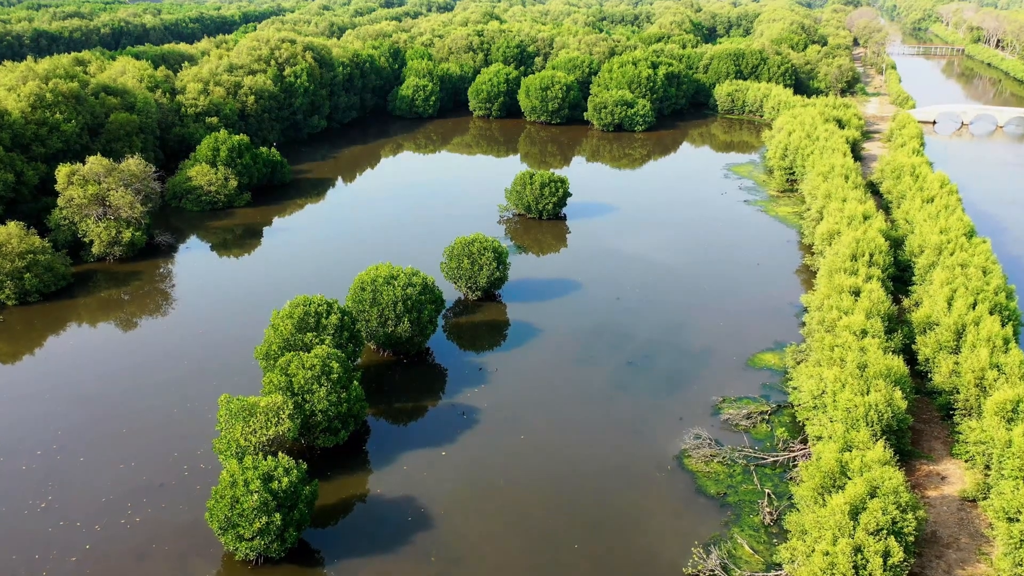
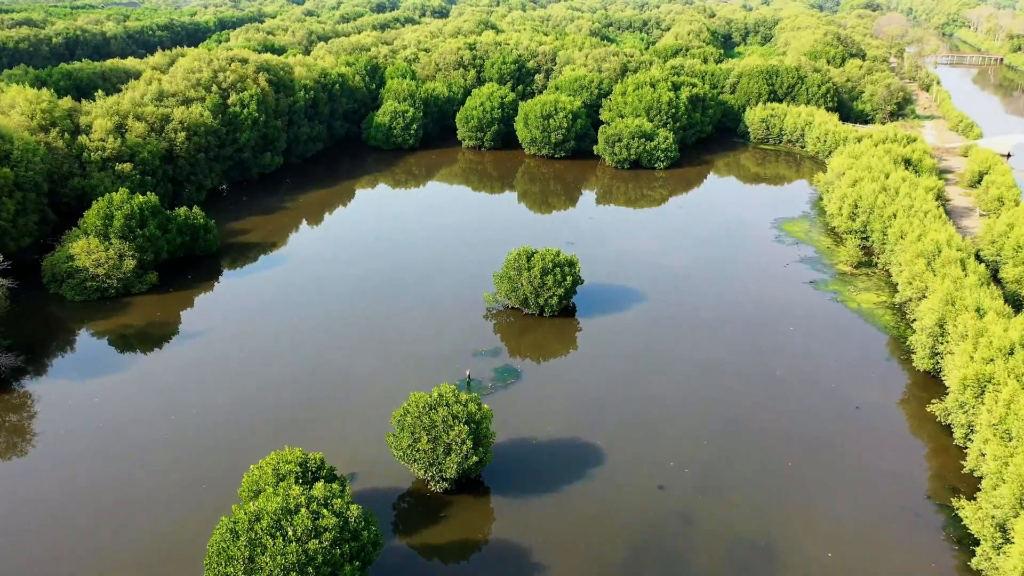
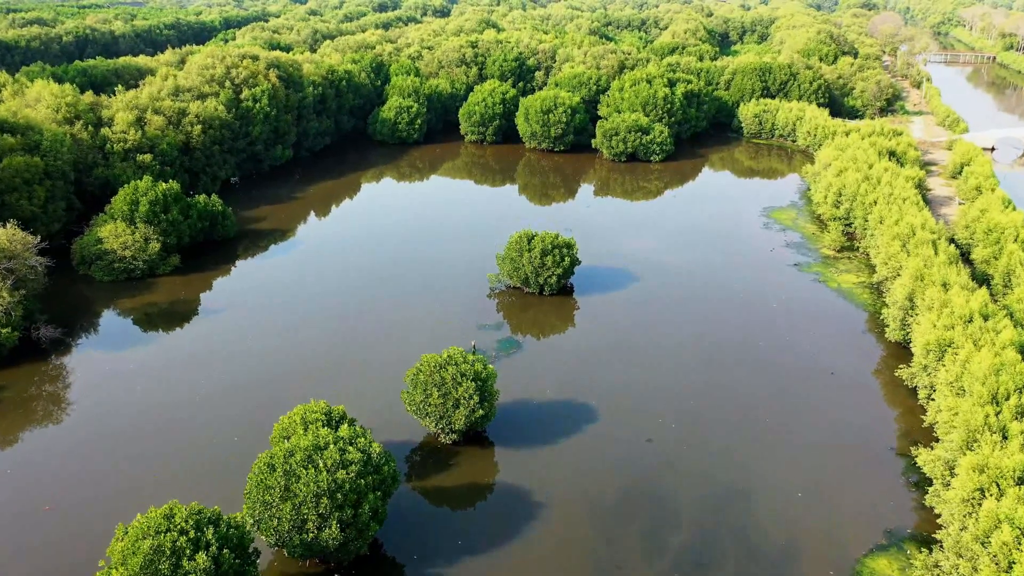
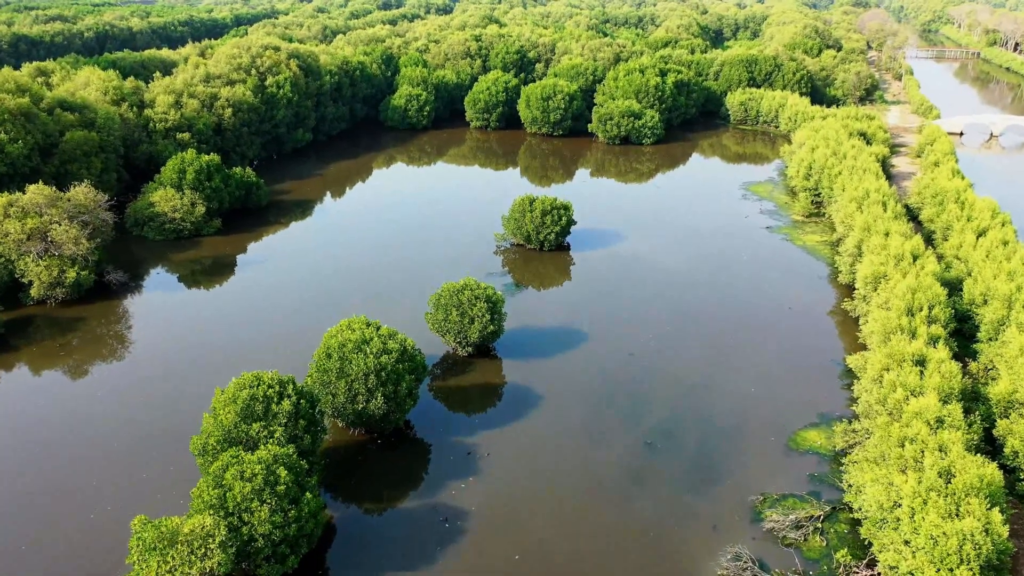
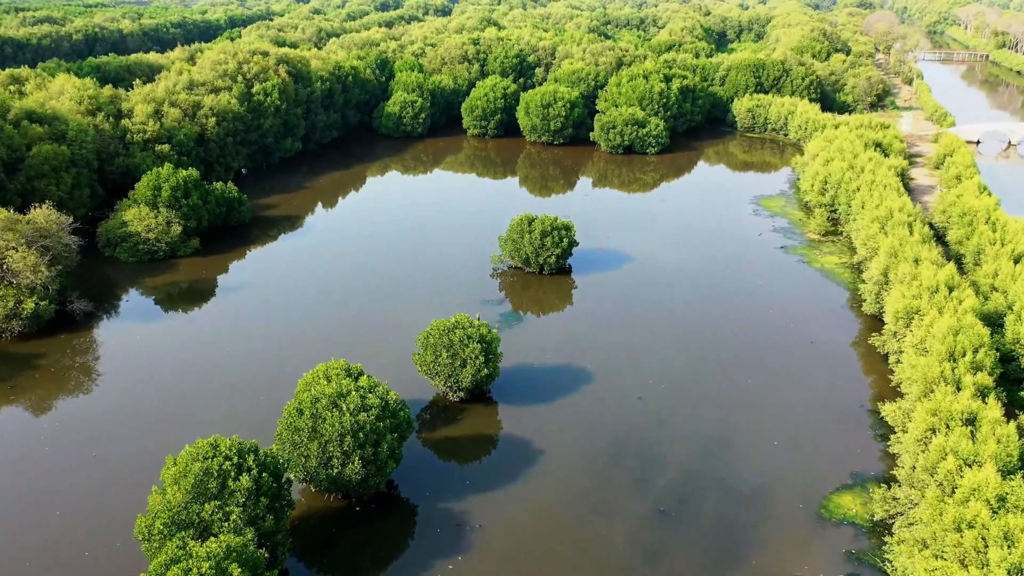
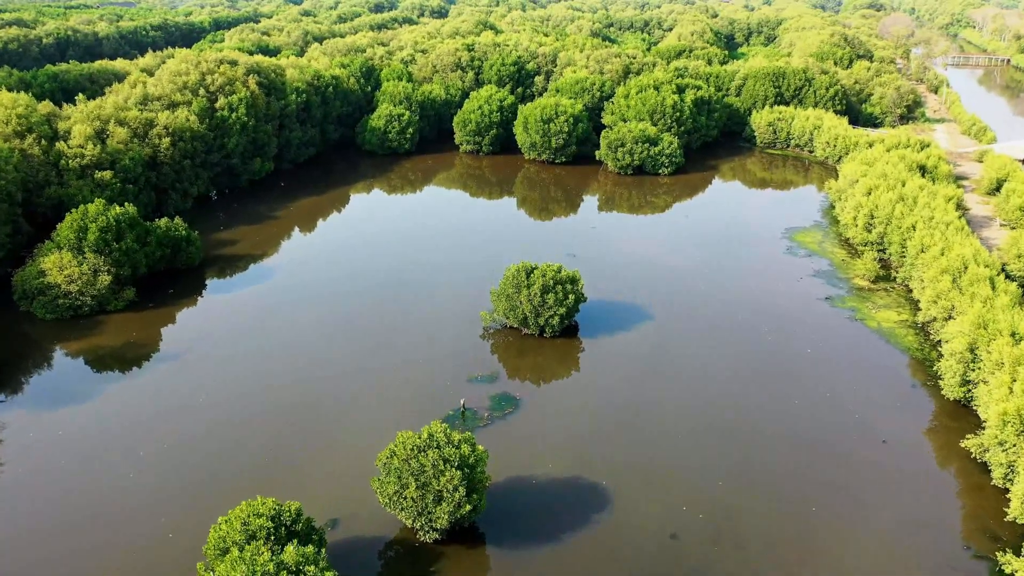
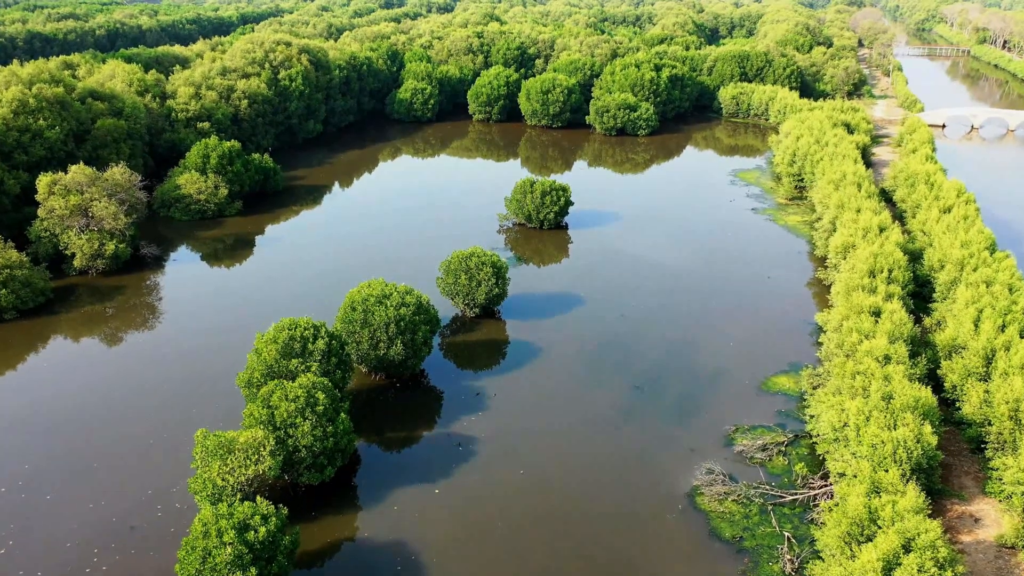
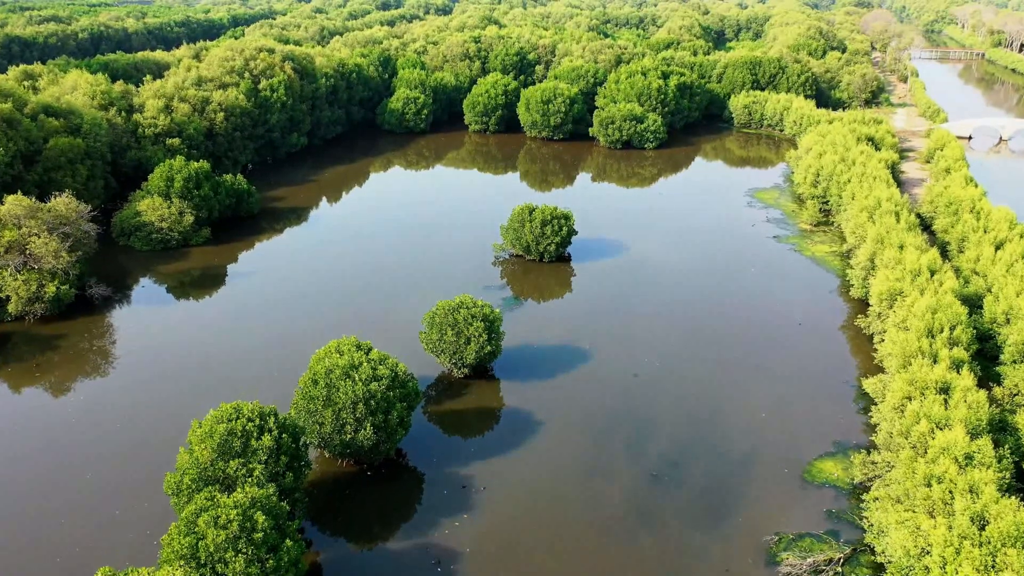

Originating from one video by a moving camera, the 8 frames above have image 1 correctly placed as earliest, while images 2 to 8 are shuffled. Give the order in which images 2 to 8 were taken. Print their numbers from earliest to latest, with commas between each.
7, 4, 8, 5, 3, 2, 6
